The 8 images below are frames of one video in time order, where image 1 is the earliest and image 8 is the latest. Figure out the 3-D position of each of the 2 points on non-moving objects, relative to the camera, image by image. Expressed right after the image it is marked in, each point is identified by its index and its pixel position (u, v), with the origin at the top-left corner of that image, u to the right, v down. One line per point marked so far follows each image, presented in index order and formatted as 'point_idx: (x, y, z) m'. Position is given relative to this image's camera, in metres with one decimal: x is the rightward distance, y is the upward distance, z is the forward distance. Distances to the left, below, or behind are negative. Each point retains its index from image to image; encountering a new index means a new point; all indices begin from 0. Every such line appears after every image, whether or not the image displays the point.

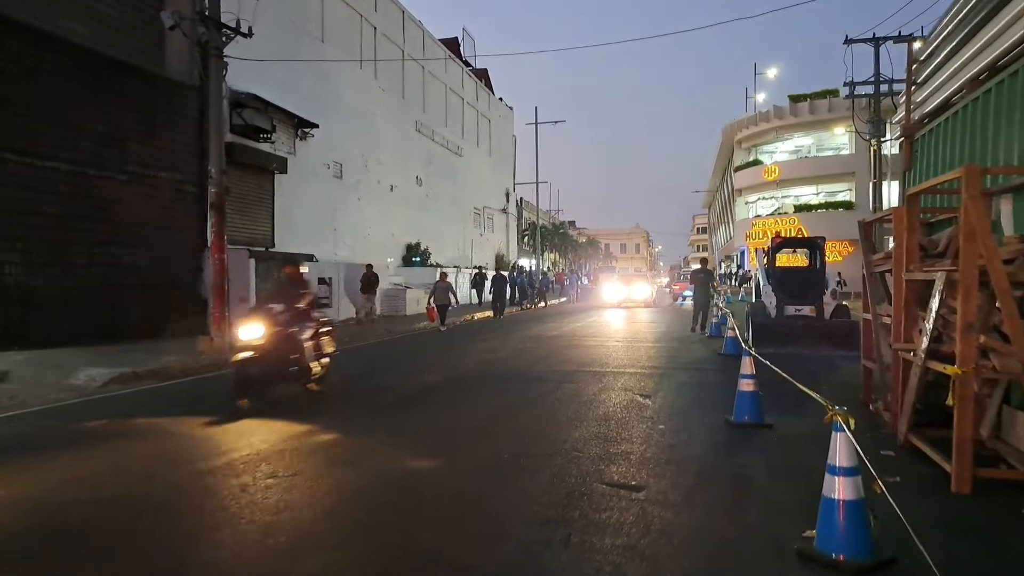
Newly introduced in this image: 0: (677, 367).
0: (+2.8, -1.4, +12.1) m
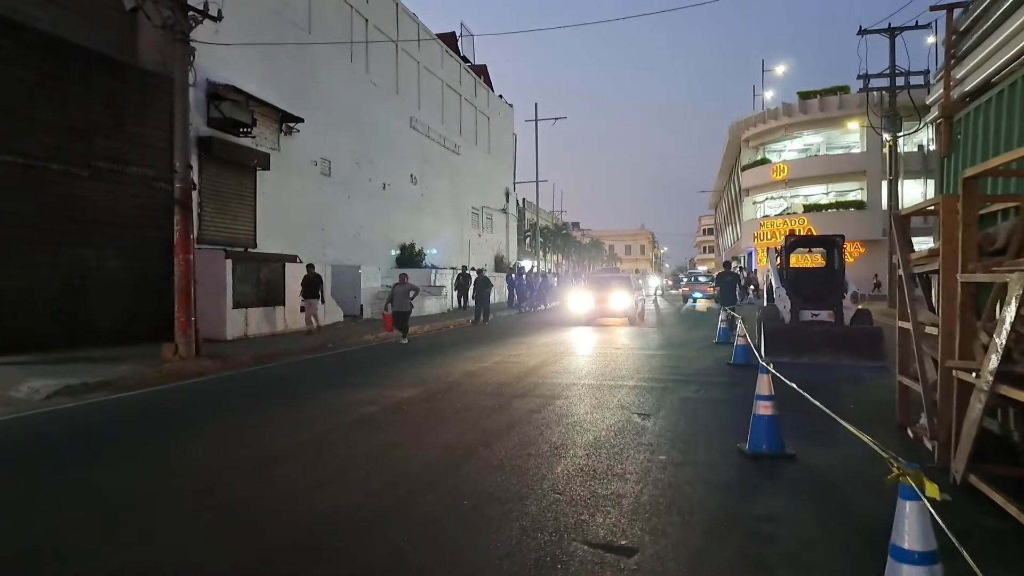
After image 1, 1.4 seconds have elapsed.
0: (+2.6, -1.5, +10.9) m
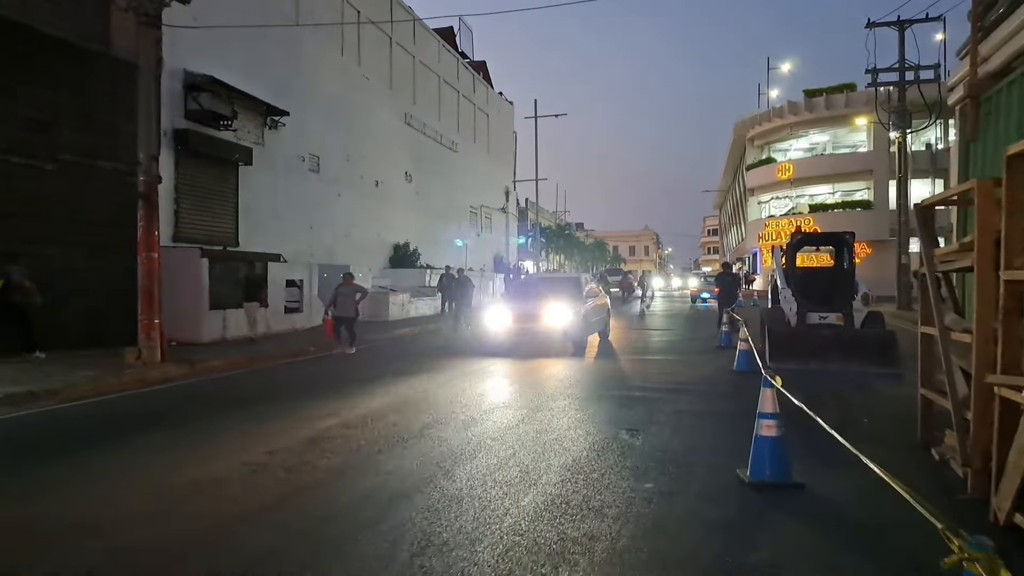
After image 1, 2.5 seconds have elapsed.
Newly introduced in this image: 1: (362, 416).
0: (+2.3, -1.5, +10.0) m
1: (-1.8, -1.5, +8.2) m
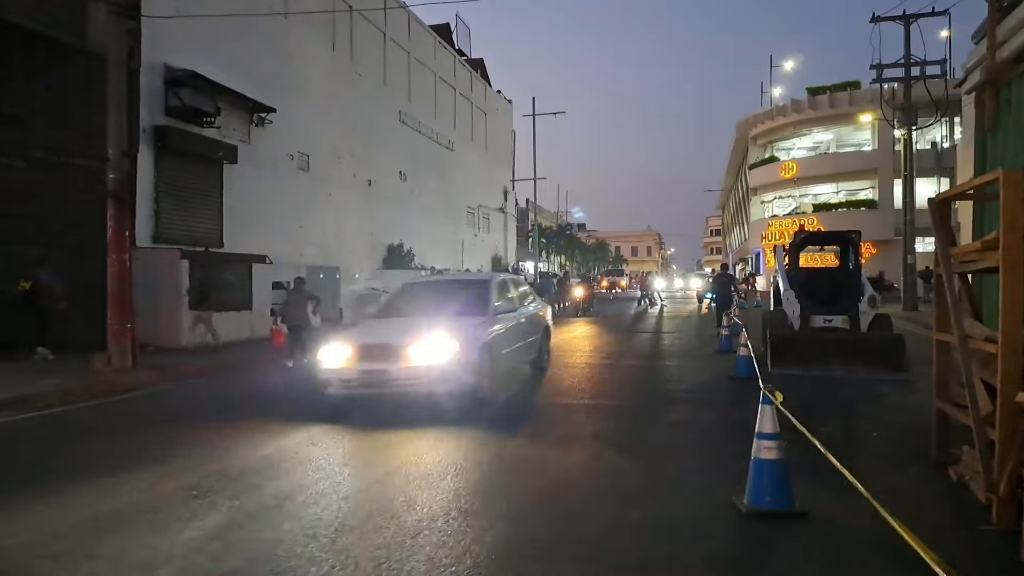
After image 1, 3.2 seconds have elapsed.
0: (+2.1, -1.5, +9.3) m
1: (-2.0, -1.6, +7.6) m
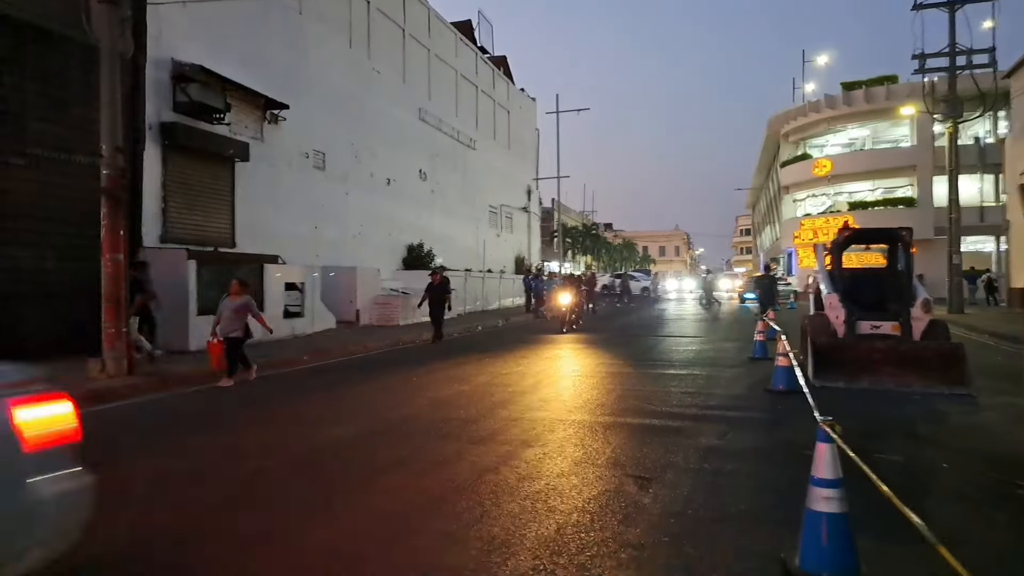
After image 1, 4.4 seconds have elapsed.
0: (+2.3, -1.5, +8.3) m
1: (-1.9, -1.6, +6.8) m
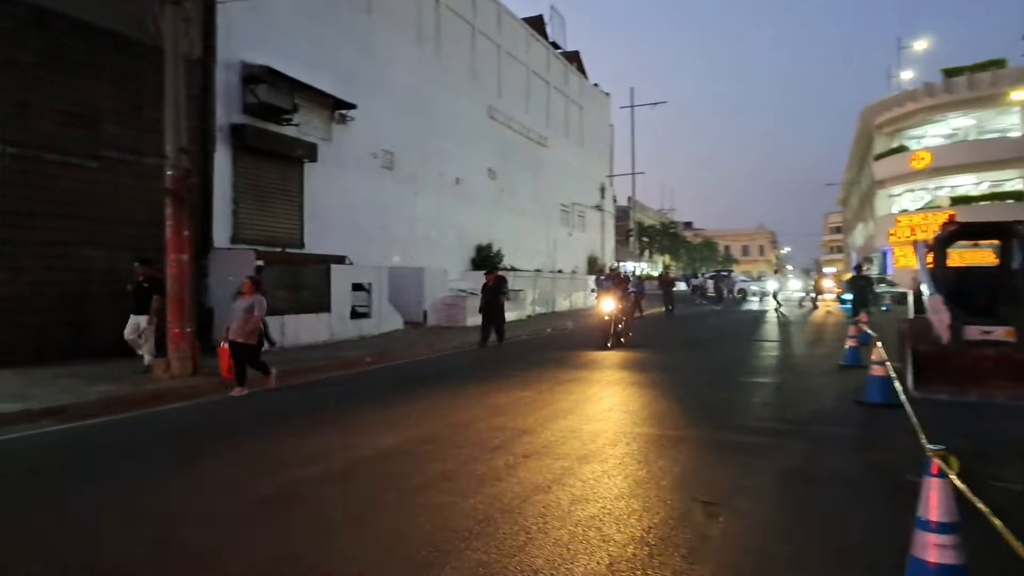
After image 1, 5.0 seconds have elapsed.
0: (+2.9, -1.5, +7.5) m
1: (-1.5, -1.6, +6.3) m
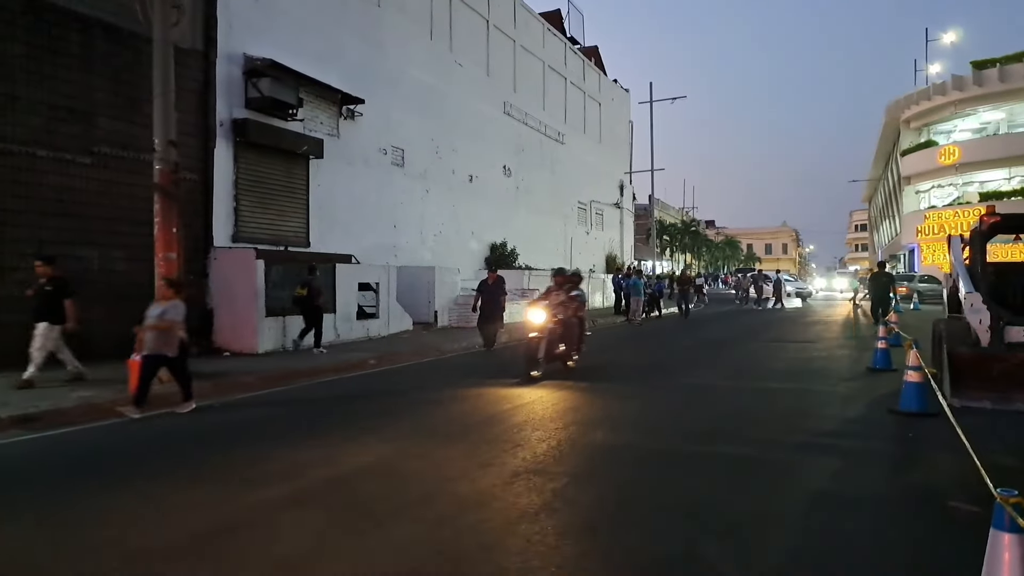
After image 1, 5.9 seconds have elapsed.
0: (+2.8, -1.5, +6.7) m
1: (-1.5, -1.6, +5.7) m
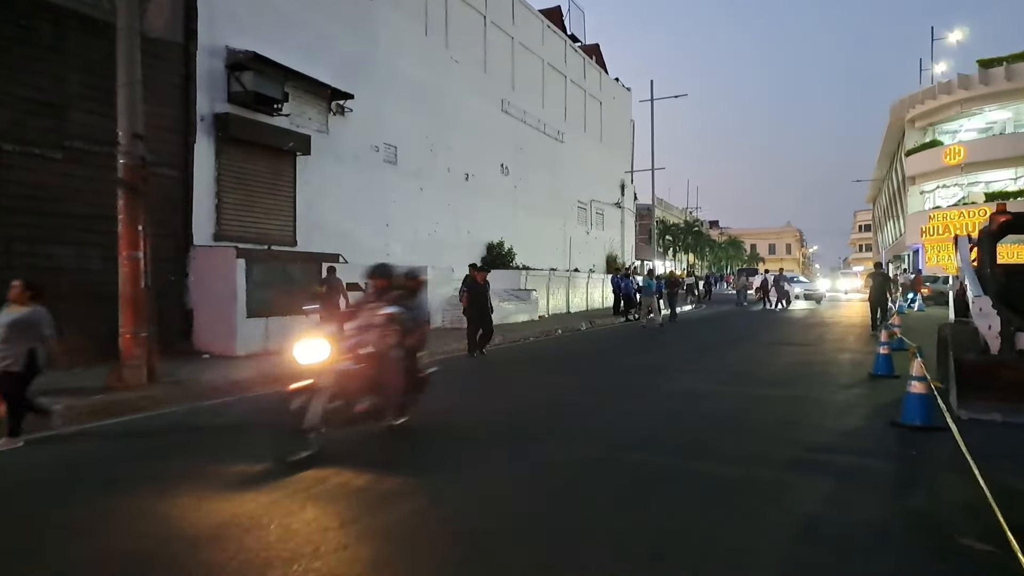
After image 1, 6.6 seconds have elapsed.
0: (+2.6, -1.6, +6.2) m
1: (-1.8, -1.6, +5.2) m
